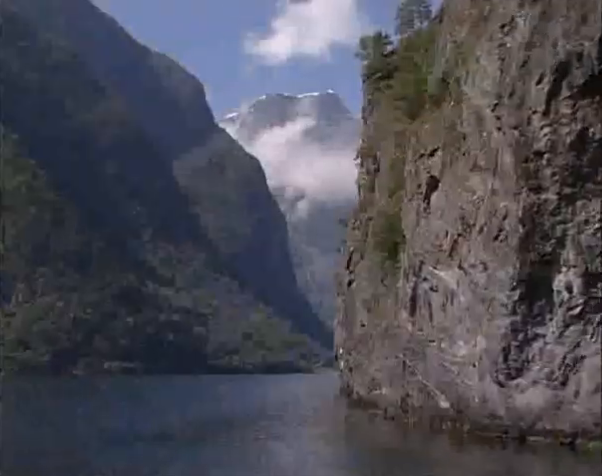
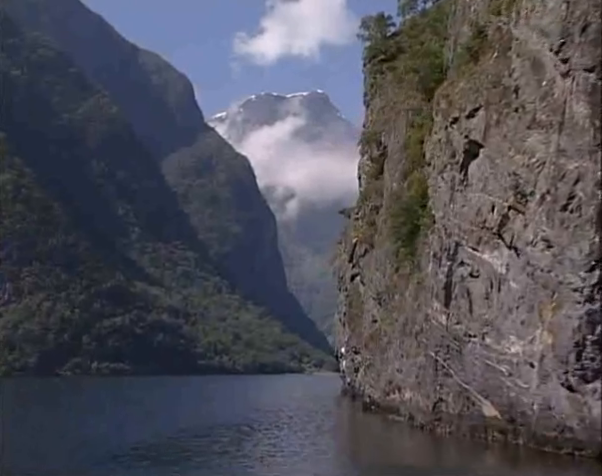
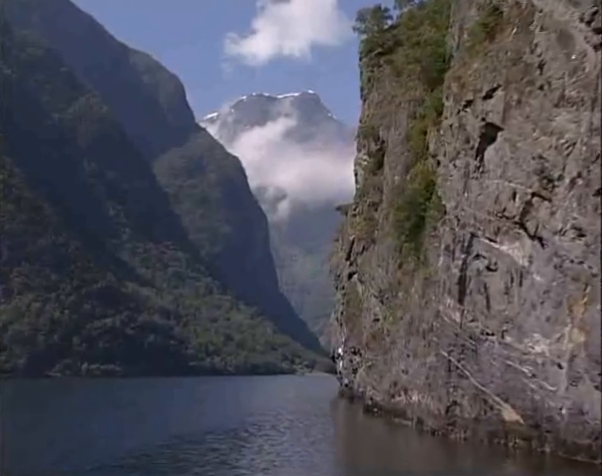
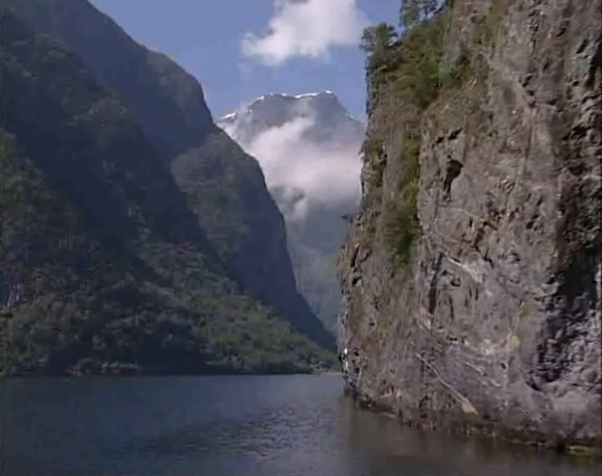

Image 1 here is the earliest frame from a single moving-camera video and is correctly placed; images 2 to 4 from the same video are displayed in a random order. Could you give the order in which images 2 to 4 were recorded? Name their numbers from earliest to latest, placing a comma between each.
4, 2, 3
